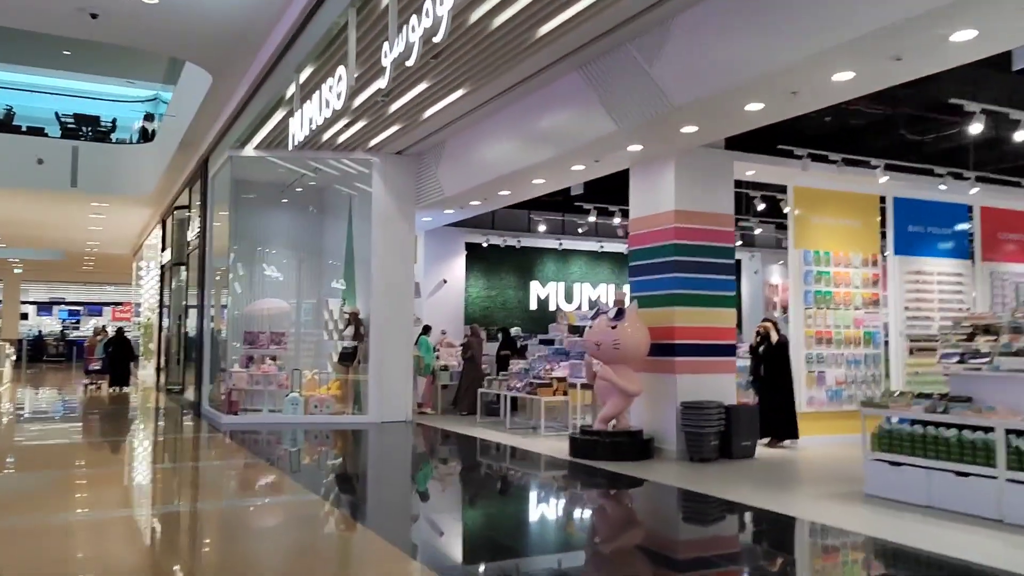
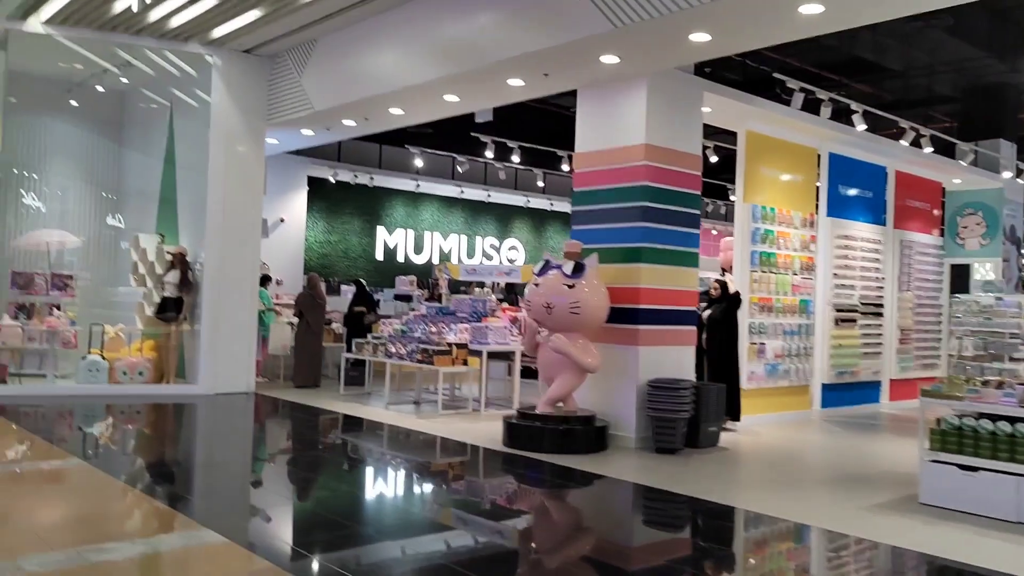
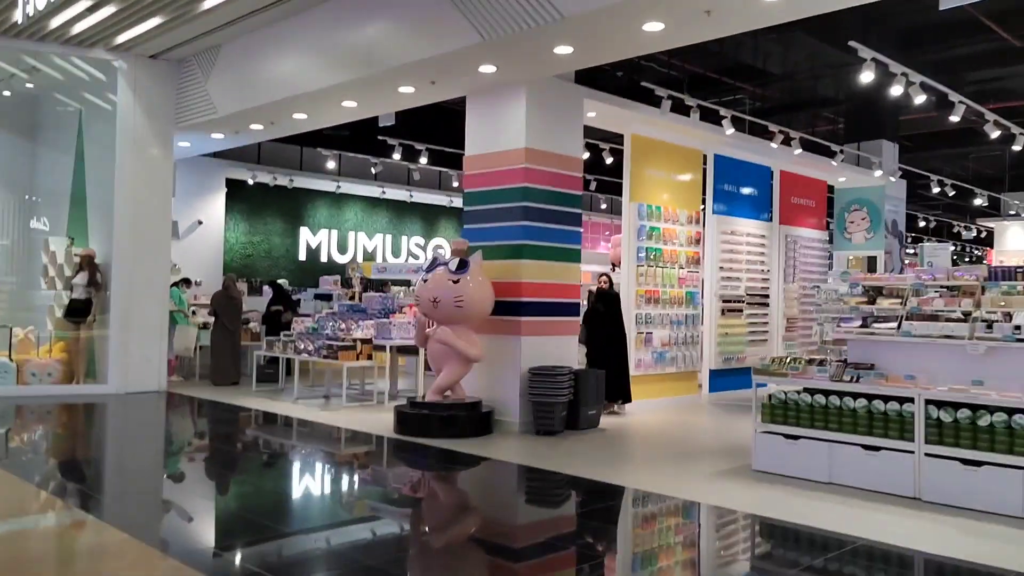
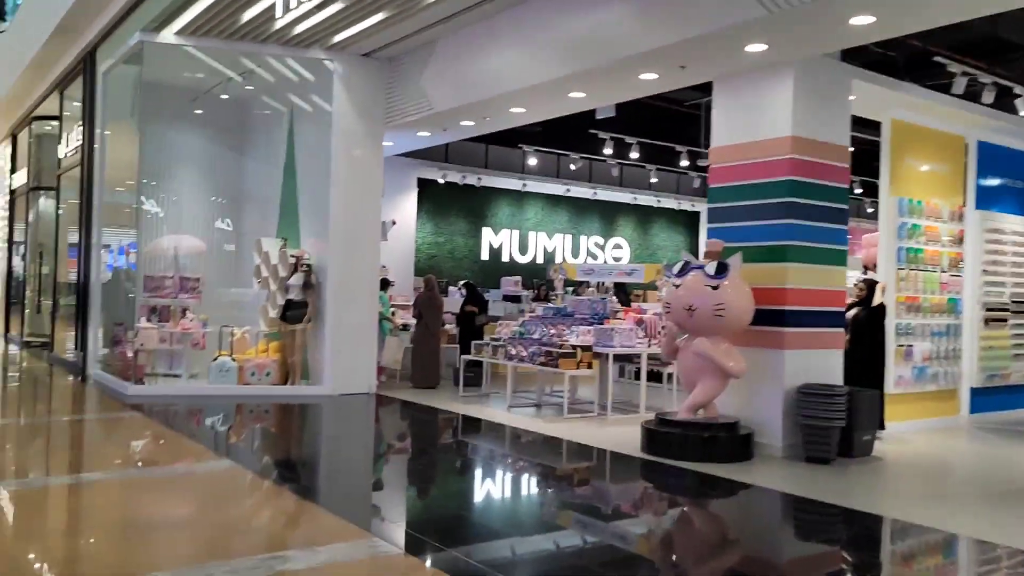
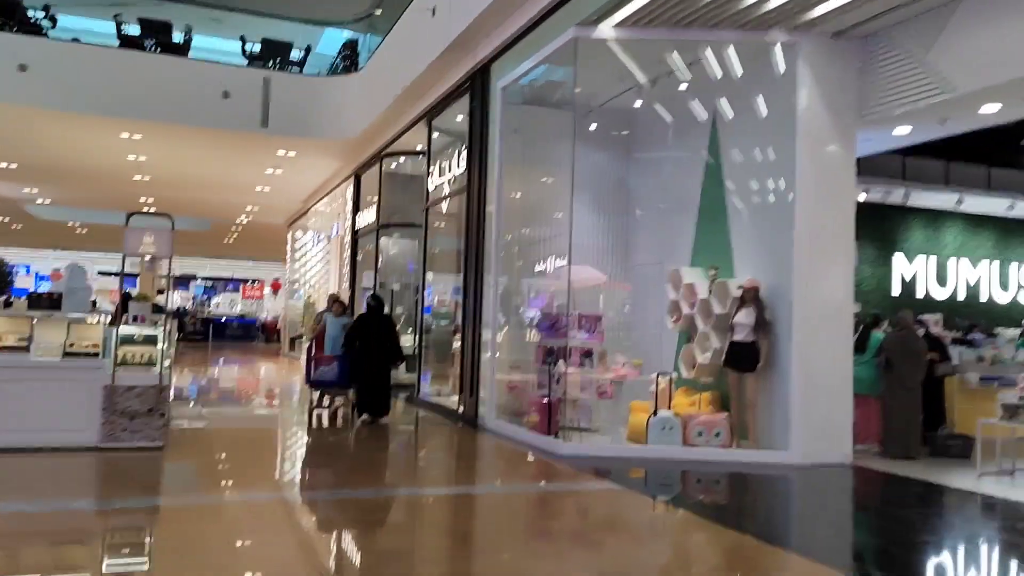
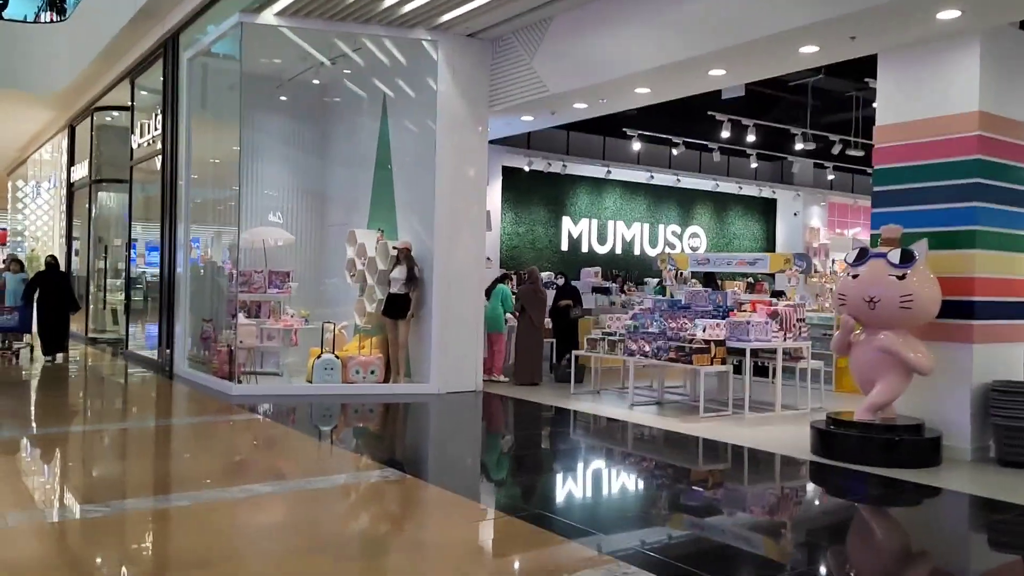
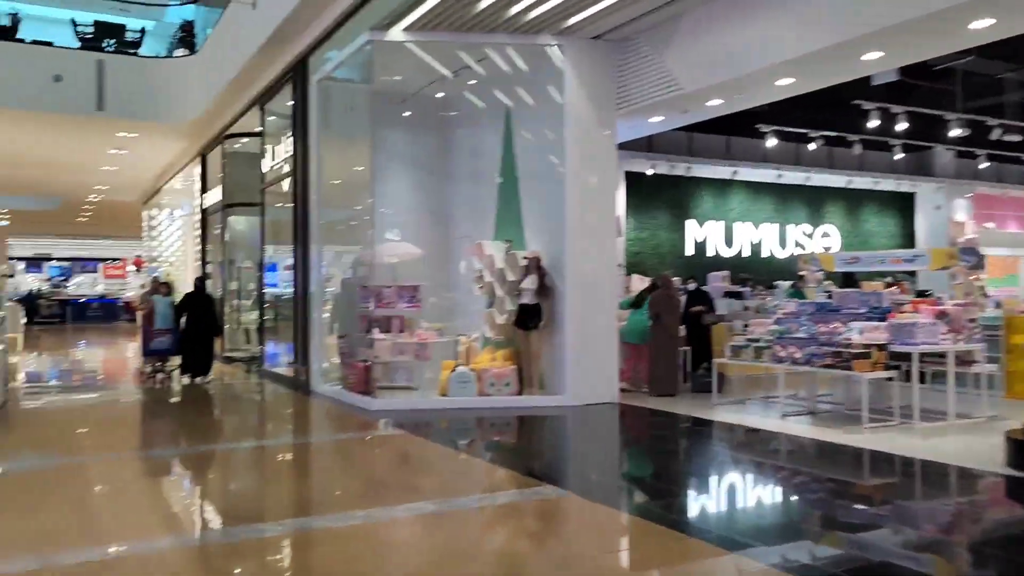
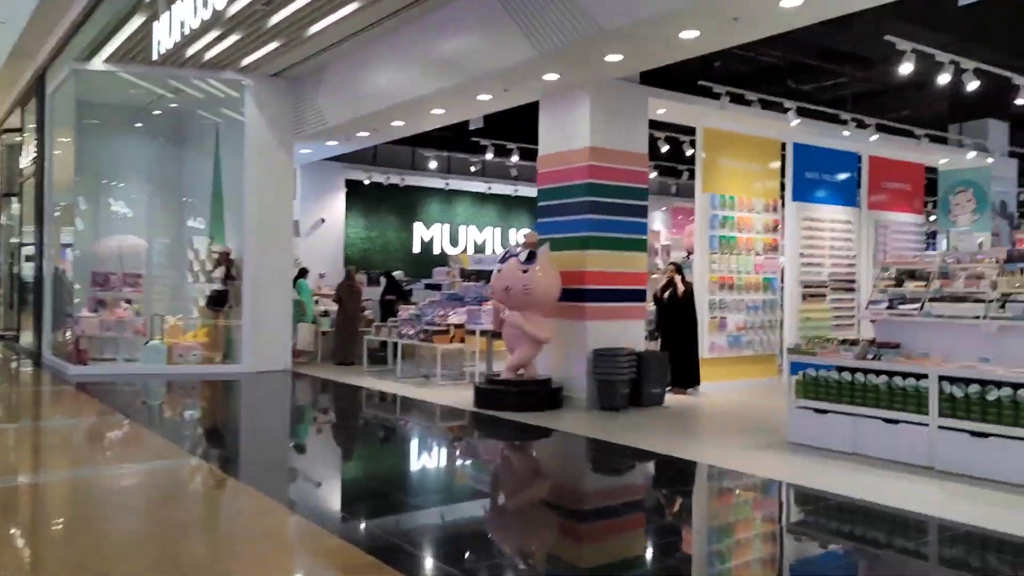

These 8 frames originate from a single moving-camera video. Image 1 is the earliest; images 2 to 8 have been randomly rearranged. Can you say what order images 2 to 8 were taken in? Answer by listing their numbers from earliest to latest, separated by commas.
8, 3, 2, 4, 6, 7, 5
